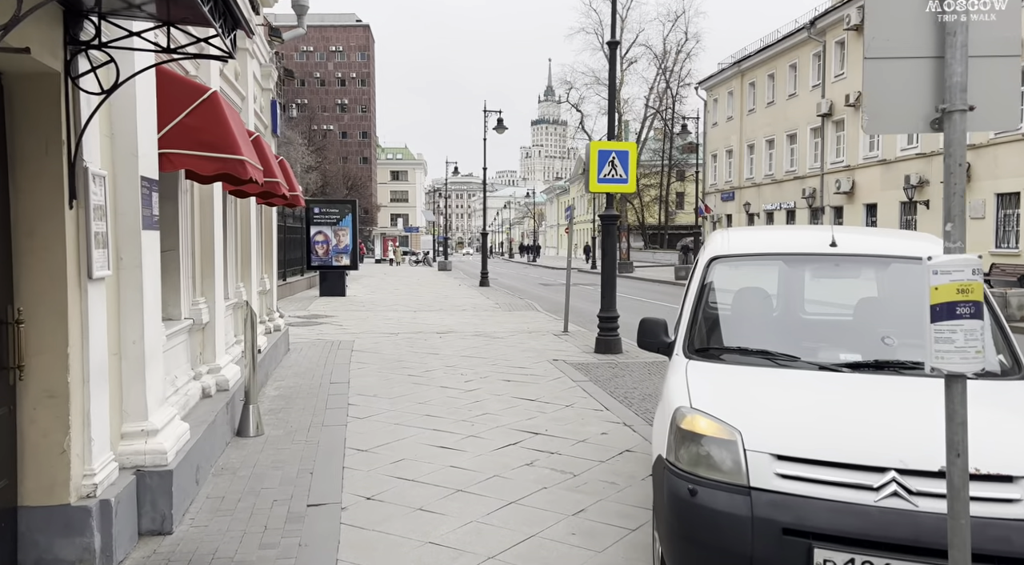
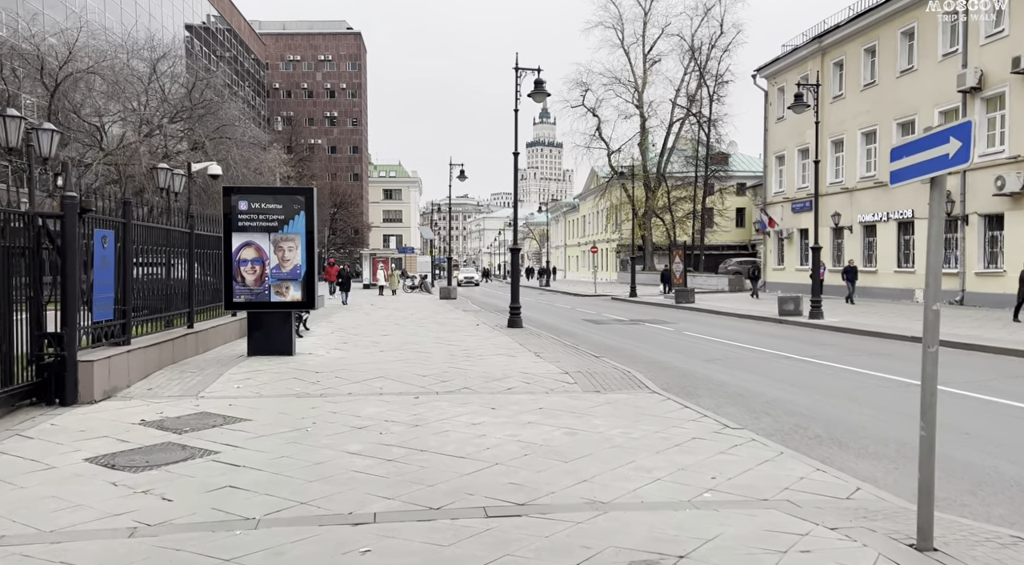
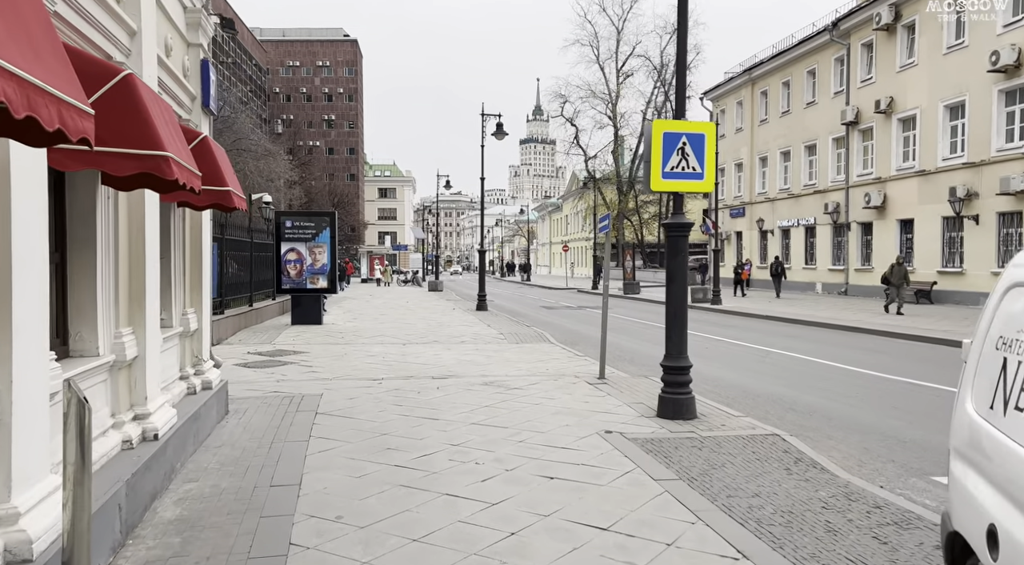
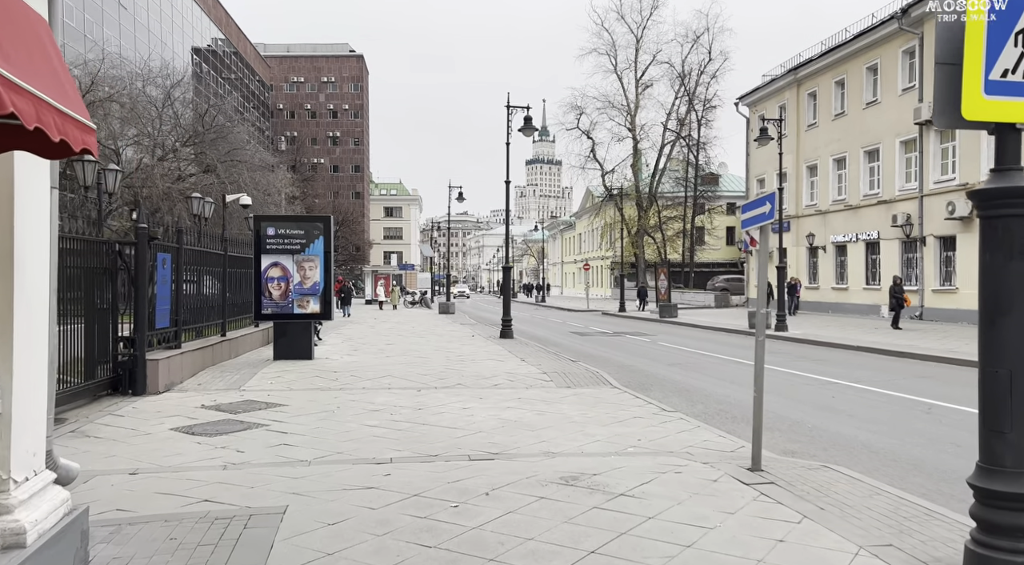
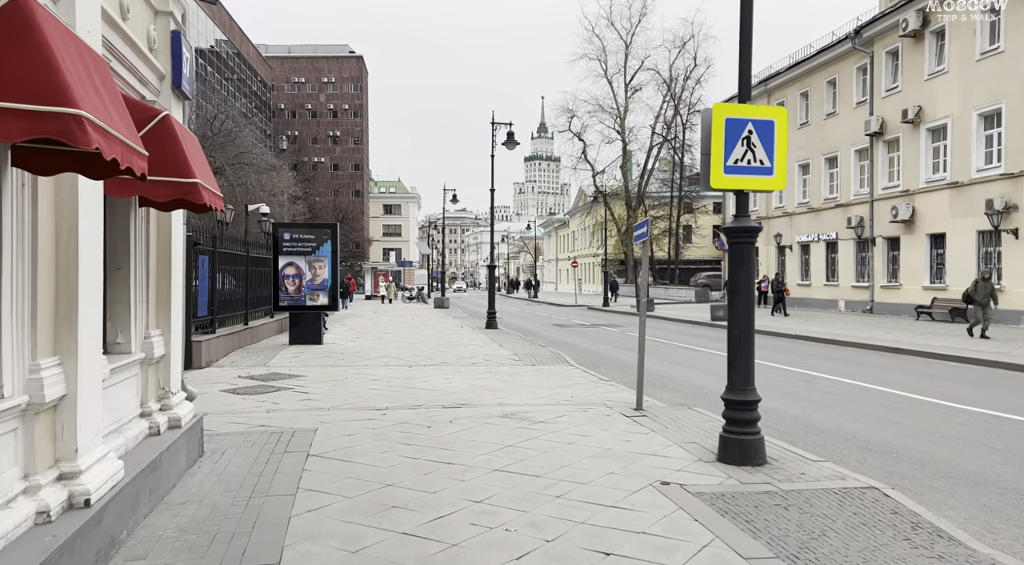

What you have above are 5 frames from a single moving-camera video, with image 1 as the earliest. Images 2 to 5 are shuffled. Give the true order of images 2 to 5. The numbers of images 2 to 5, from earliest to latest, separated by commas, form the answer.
3, 5, 4, 2
